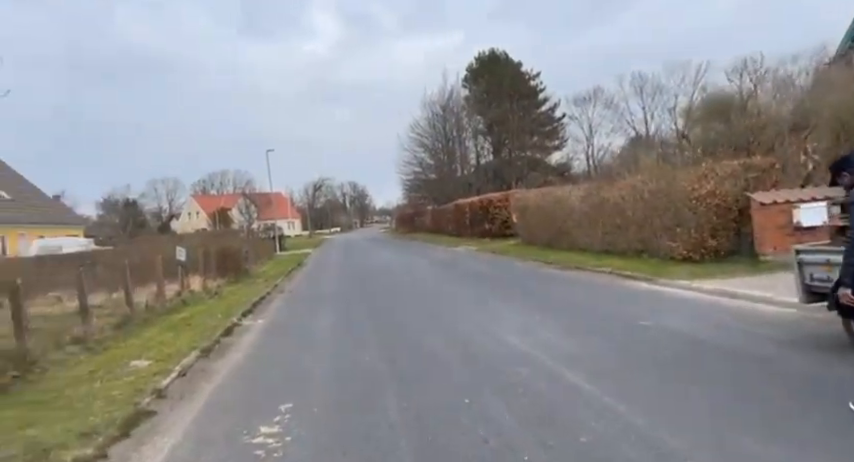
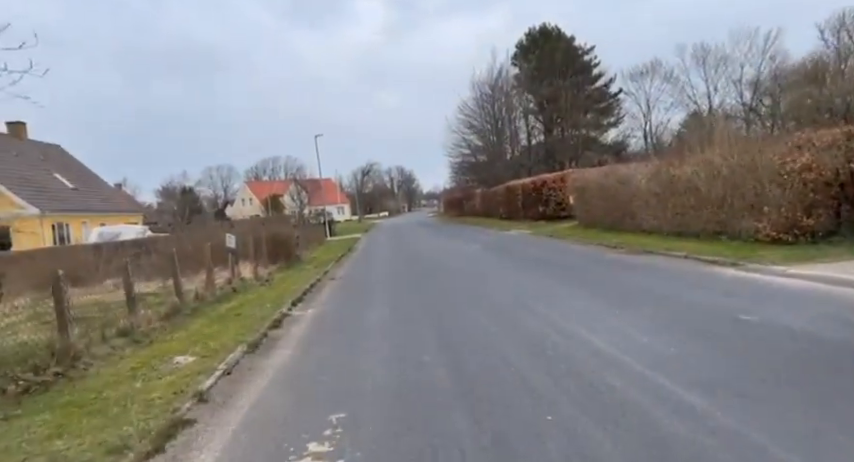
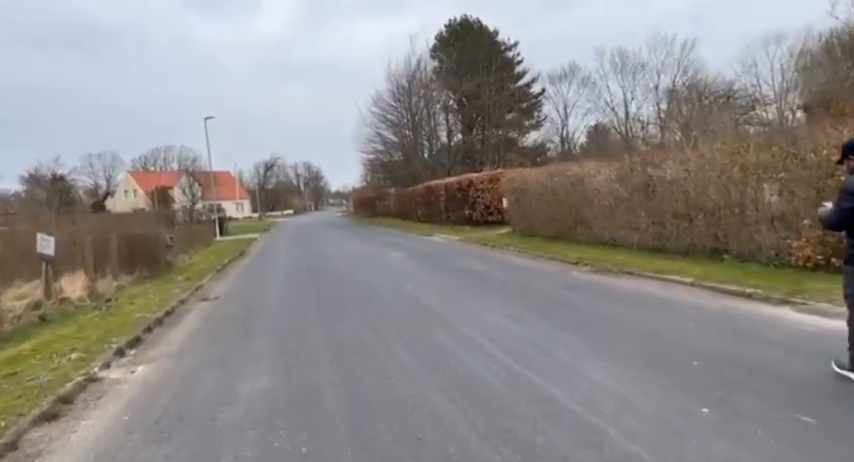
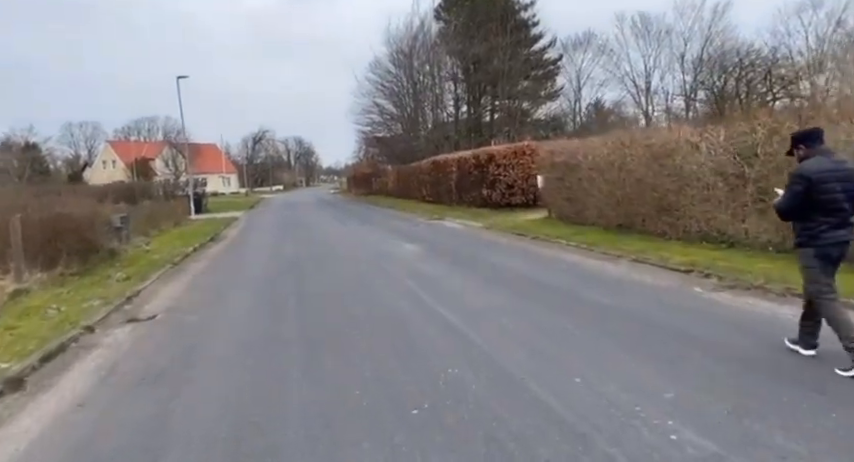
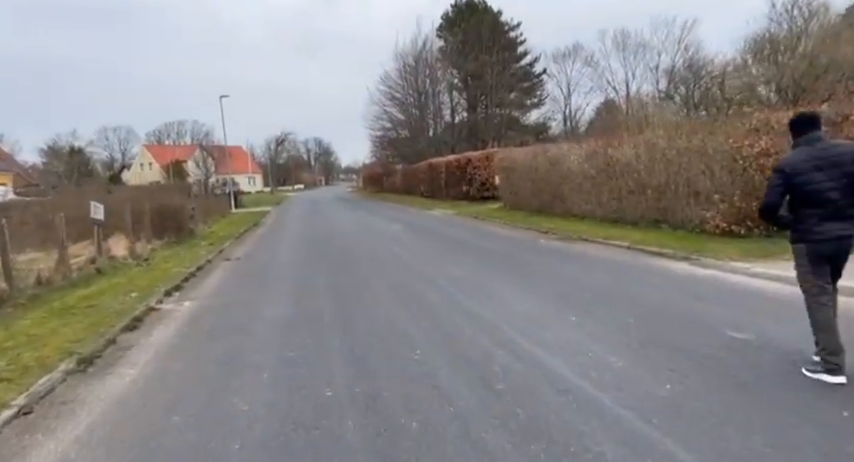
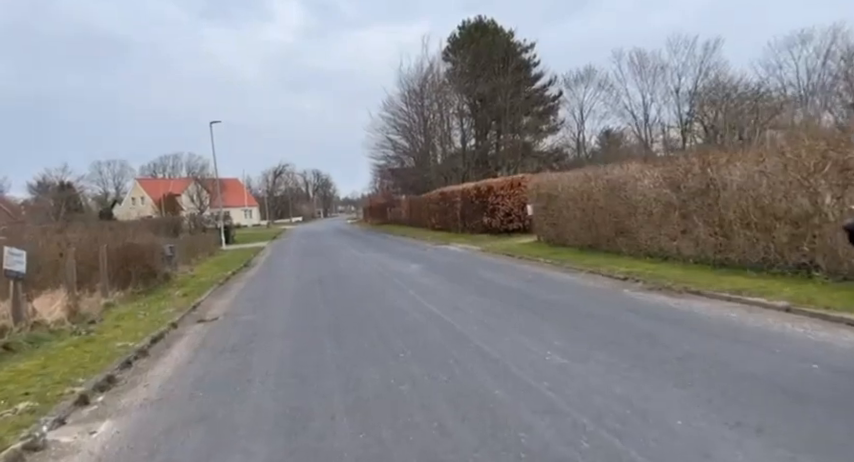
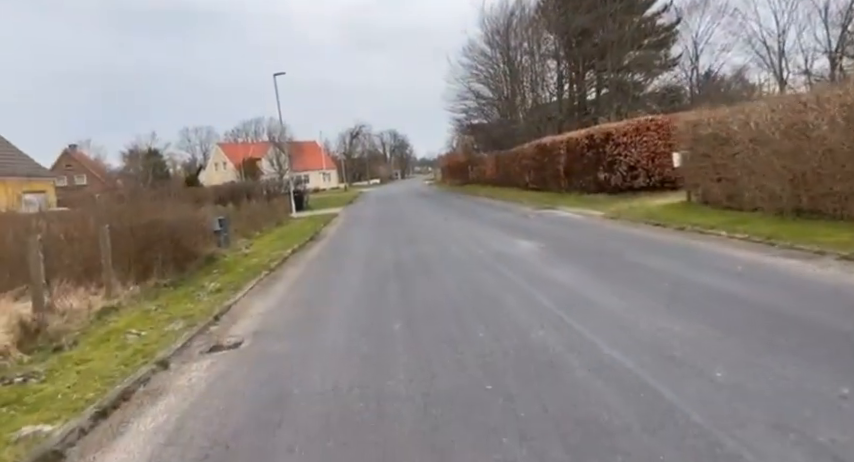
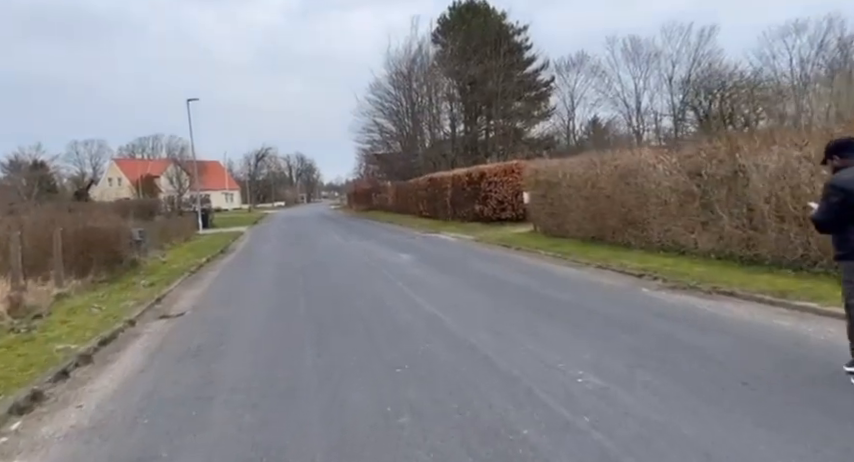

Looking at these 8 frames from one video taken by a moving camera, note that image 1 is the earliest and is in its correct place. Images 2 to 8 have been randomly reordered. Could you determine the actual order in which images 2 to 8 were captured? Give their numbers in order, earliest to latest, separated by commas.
2, 5, 3, 6, 8, 4, 7
